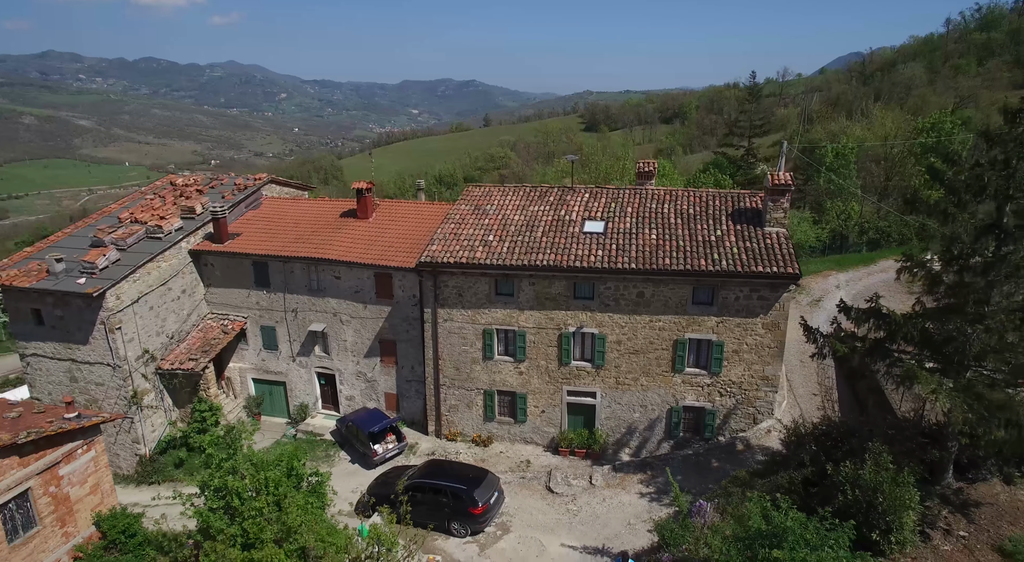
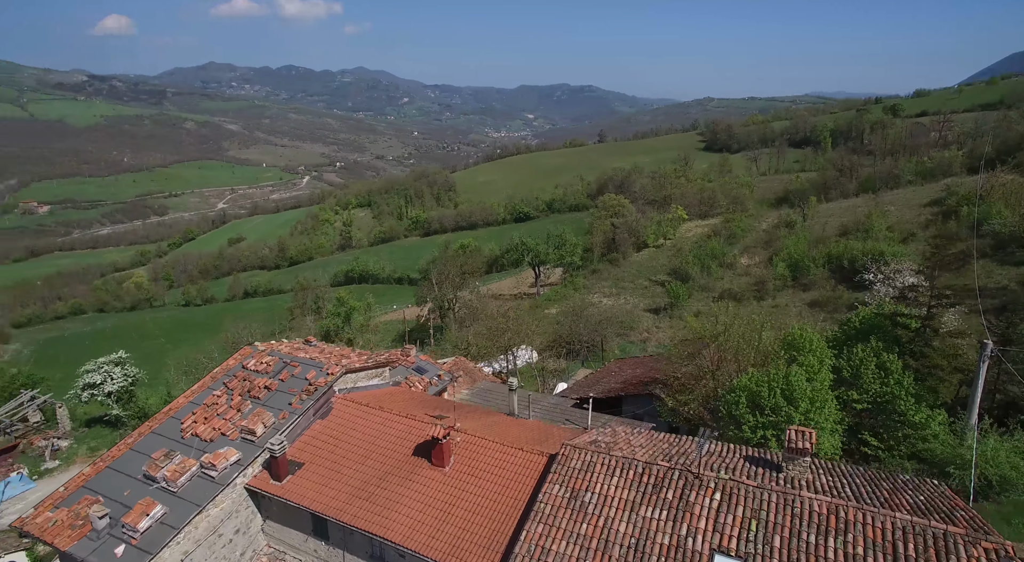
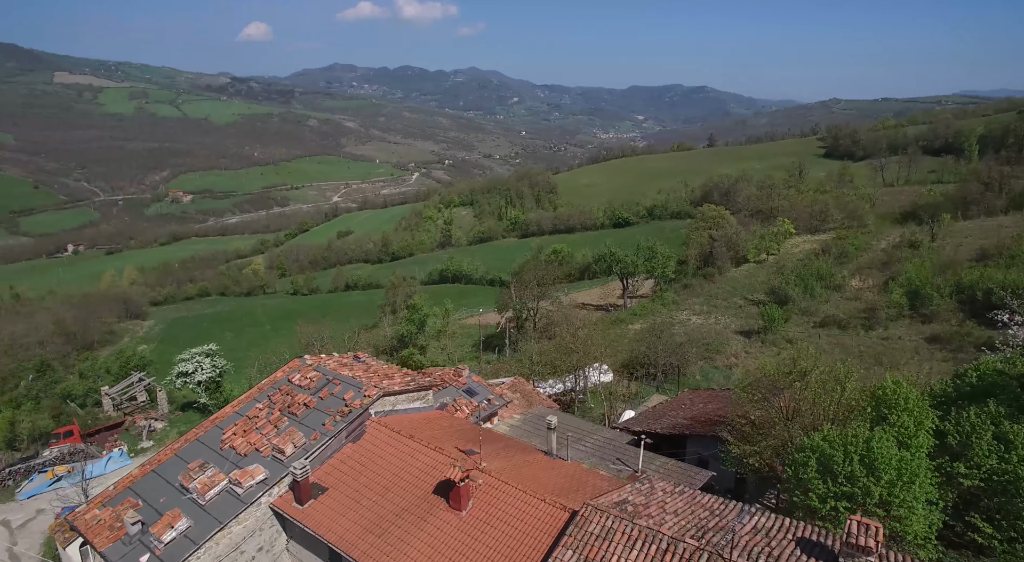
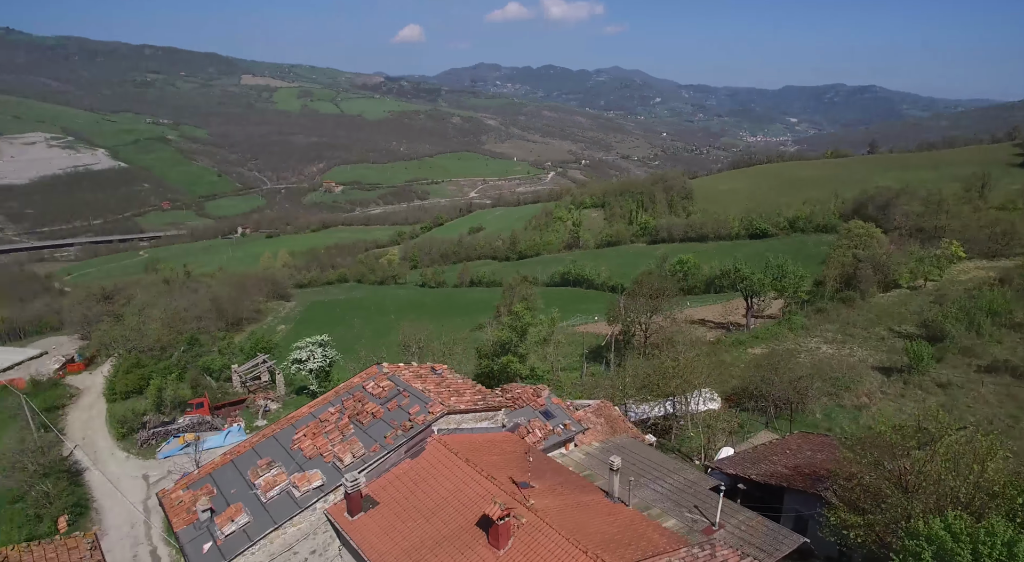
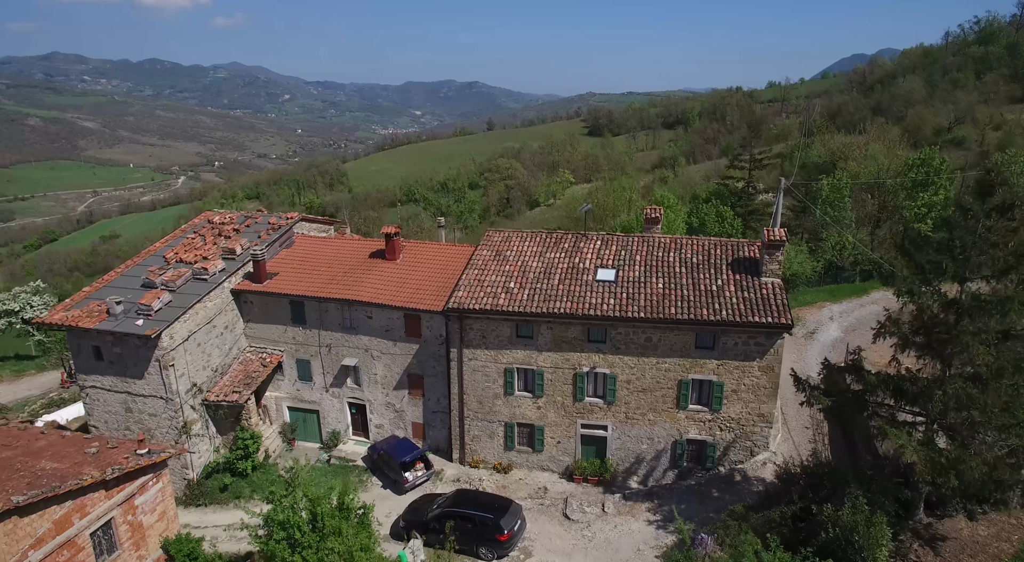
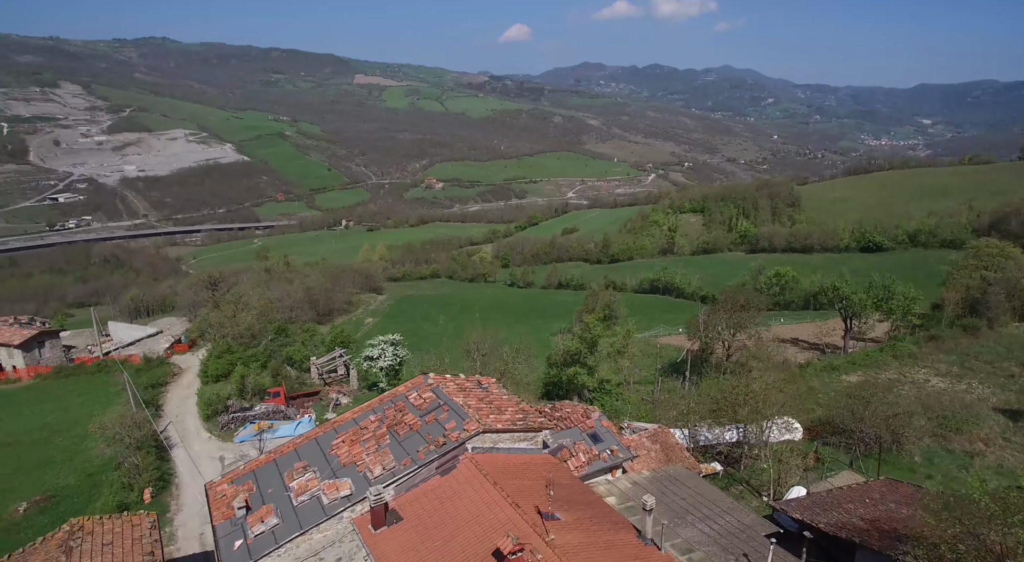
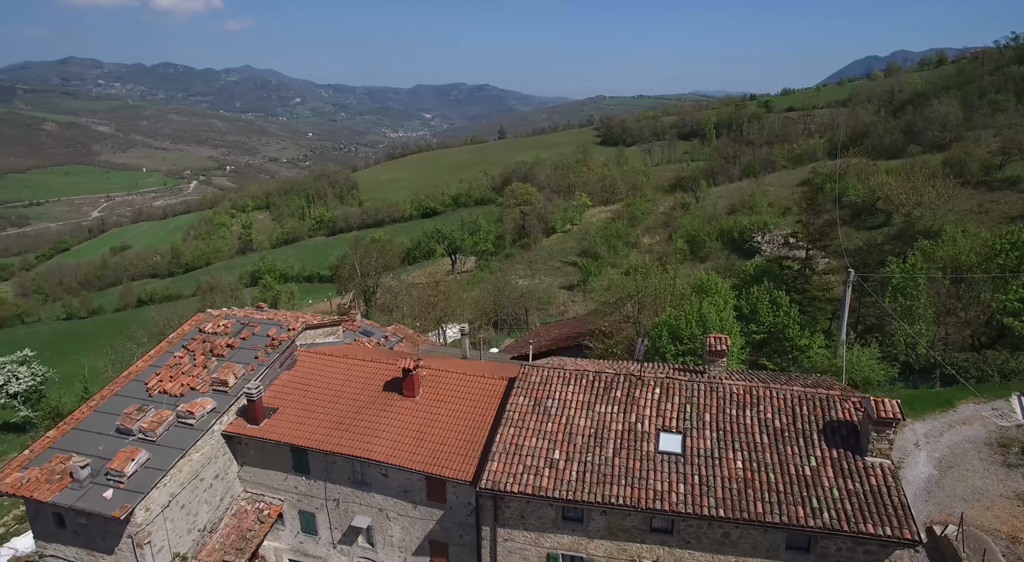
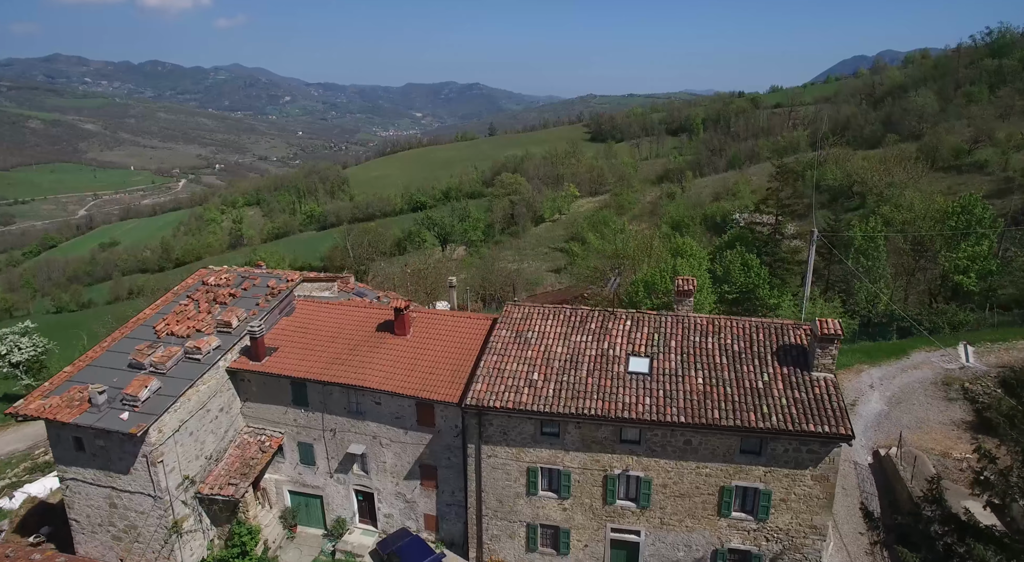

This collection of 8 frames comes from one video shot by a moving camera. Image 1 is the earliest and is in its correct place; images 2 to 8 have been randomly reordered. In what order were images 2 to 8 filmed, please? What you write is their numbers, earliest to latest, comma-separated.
5, 8, 7, 2, 3, 4, 6
